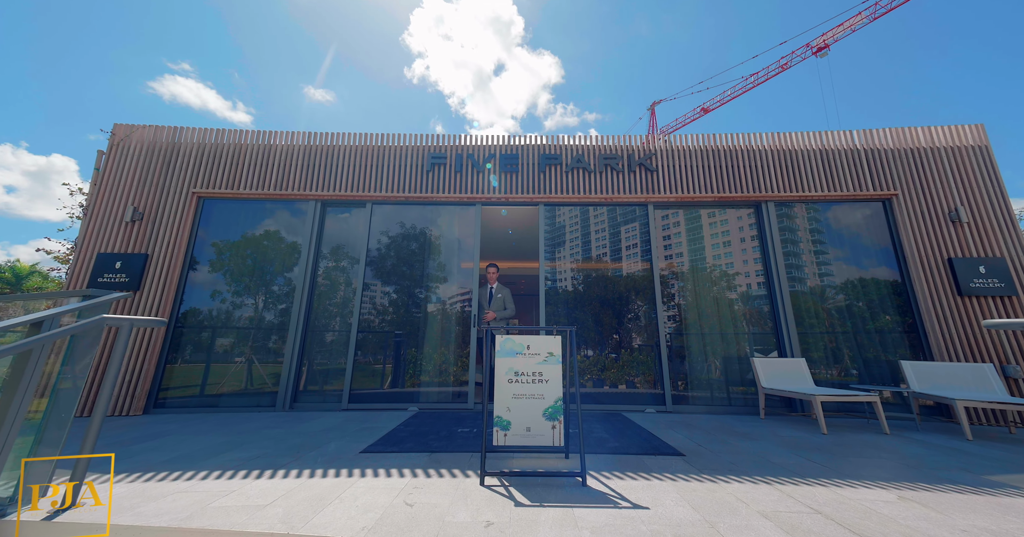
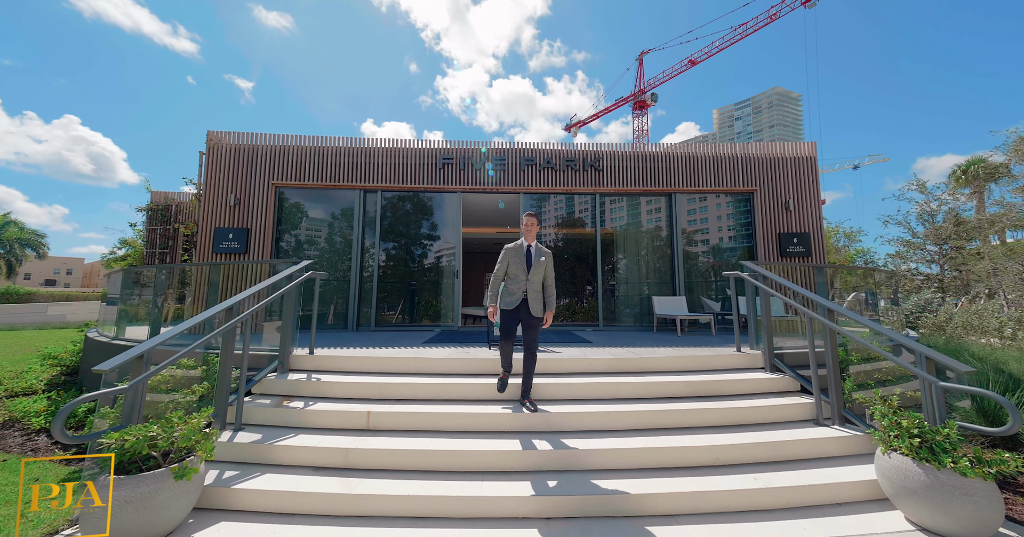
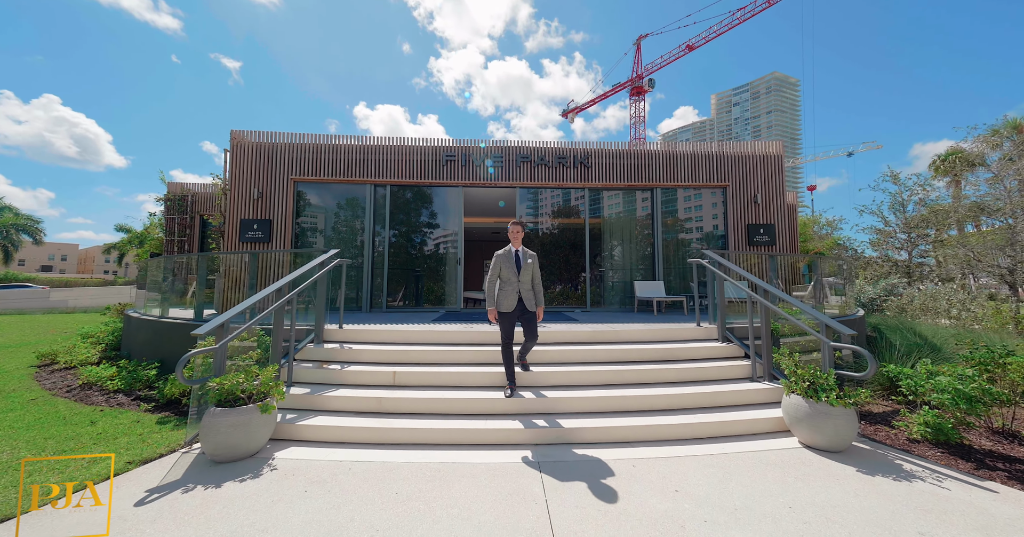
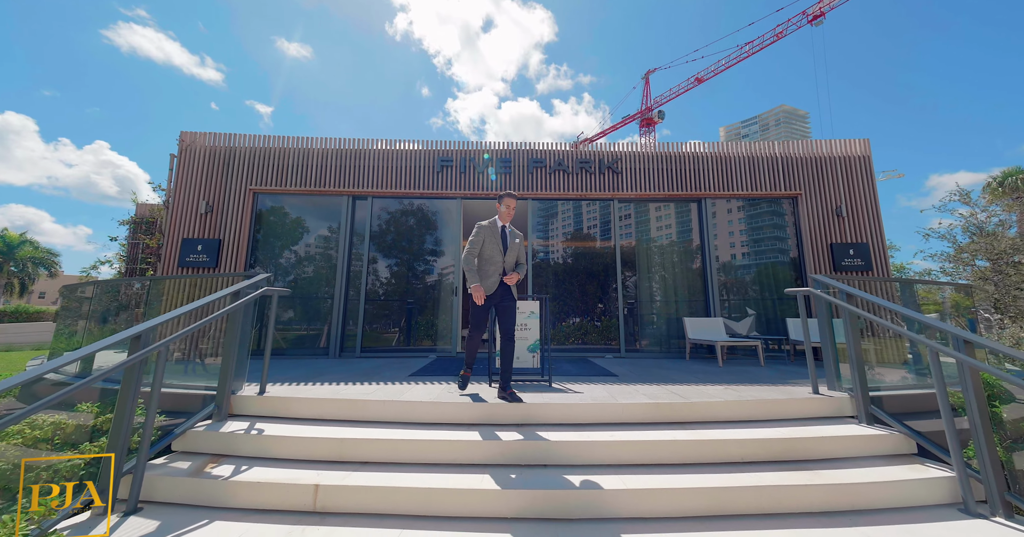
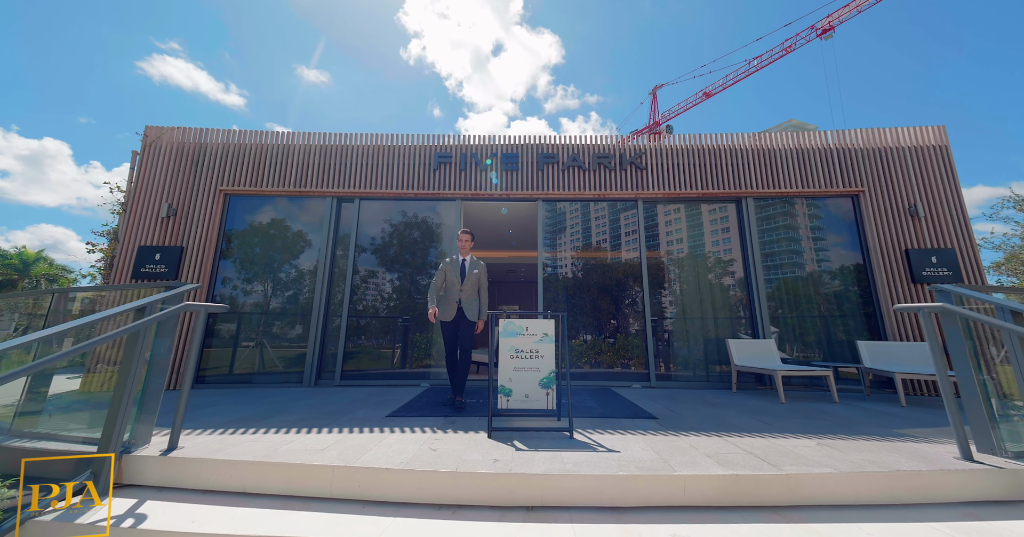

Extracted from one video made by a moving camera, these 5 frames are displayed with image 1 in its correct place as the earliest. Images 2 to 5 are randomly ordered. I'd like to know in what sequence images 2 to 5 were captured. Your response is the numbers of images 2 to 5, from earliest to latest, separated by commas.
5, 4, 2, 3
